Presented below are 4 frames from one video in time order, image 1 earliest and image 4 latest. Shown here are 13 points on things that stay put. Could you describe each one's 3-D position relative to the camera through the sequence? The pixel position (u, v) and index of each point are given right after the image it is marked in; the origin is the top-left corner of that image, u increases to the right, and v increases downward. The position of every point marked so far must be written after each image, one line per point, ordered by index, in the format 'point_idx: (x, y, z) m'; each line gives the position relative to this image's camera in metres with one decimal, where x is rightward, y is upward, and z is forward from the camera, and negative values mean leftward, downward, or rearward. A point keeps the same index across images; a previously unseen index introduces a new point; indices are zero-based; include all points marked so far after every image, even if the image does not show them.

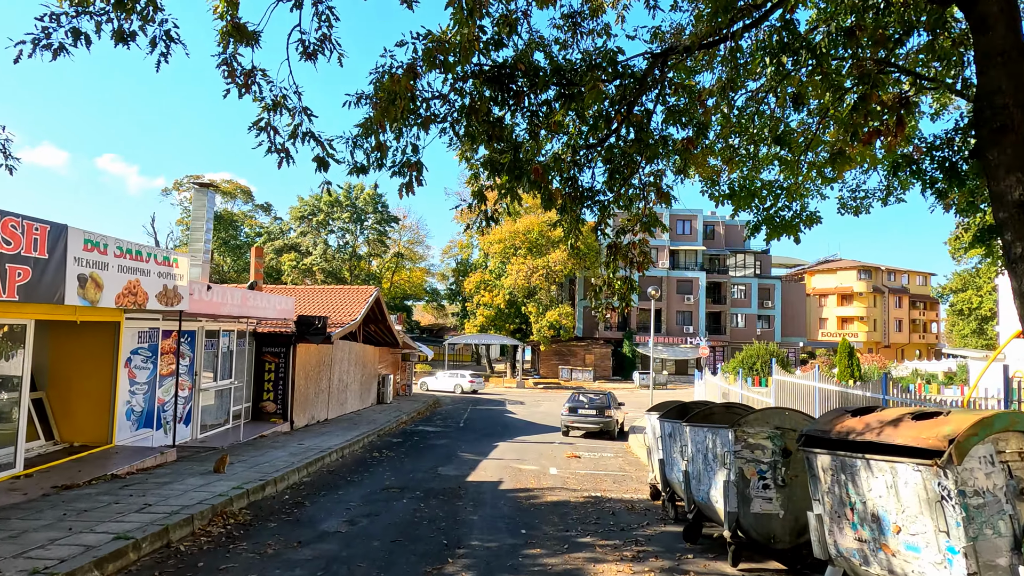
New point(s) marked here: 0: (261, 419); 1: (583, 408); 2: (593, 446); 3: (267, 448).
0: (-6.7, -3.5, +15.1) m
1: (+2.2, -3.7, +17.5) m
2: (+2.1, -4.2, +15.1) m
3: (-4.9, -3.2, +11.4) m
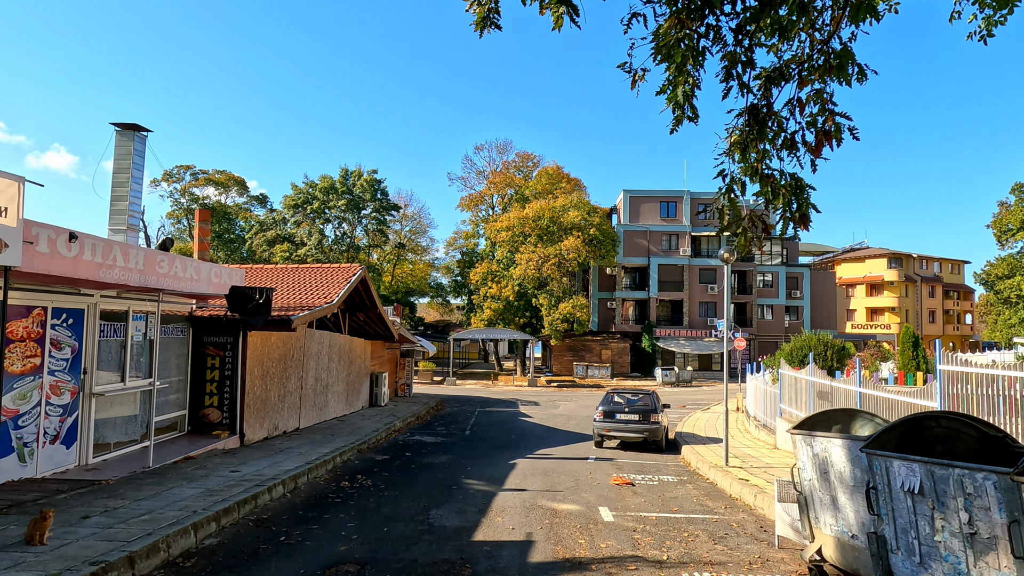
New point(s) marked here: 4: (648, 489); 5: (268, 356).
0: (-6.2, -2.9, +11.4) m
1: (+2.6, -3.0, +13.7) m
2: (+2.6, -3.5, +11.4) m
3: (-4.5, -2.6, +7.7) m
4: (+2.1, -3.1, +8.8) m
5: (-5.4, -1.5, +12.6) m
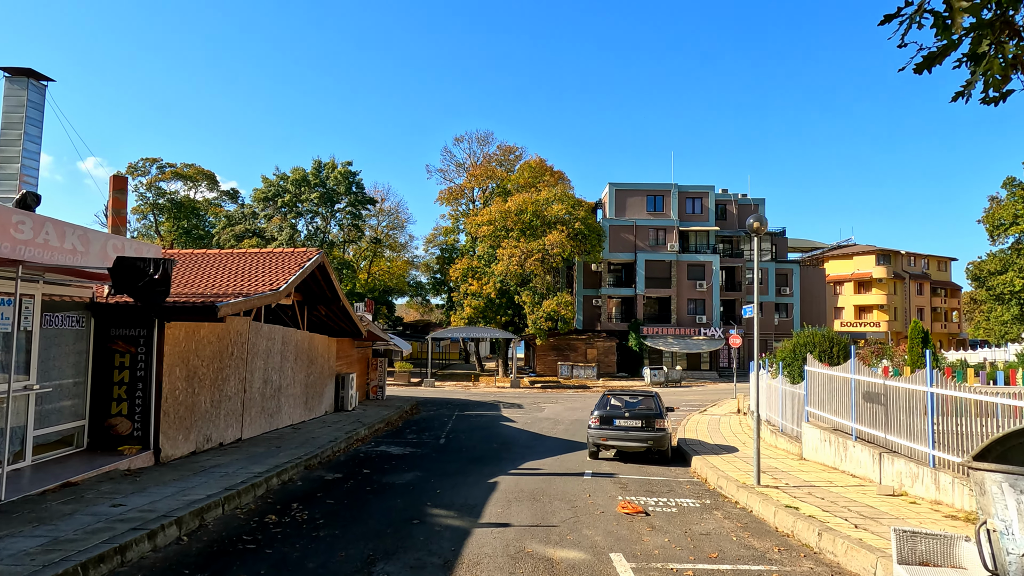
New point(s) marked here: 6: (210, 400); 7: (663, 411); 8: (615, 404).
0: (-6.5, -2.6, +9.2) m
1: (+2.3, -2.7, +11.7) m
2: (+2.3, -3.2, +9.4) m
3: (-4.7, -2.3, +5.5) m
4: (+1.9, -2.8, +6.8) m
5: (-5.7, -1.2, +10.3) m
6: (-5.8, -2.1, +10.9) m
7: (+3.2, -2.6, +12.0) m
8: (+2.2, -2.5, +12.2) m
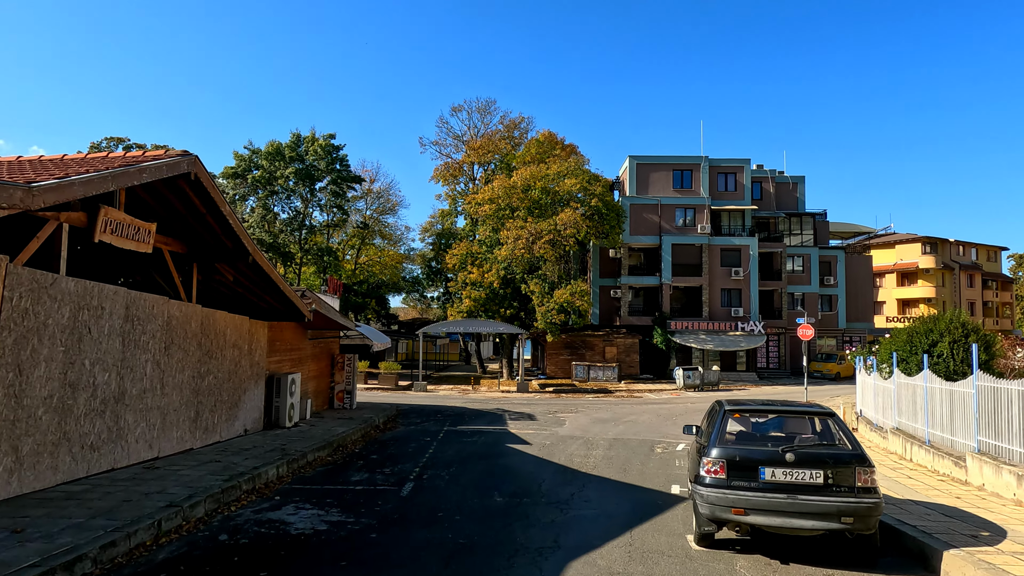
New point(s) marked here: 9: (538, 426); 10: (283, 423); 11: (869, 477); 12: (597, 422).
0: (-6.3, -1.6, +2.9) m
1: (+2.5, -1.7, +5.4) m
2: (+2.5, -2.2, +3.1) m
3: (-4.5, -1.2, -0.8) m
4: (+2.1, -1.7, +0.5) m
5: (-5.5, -0.2, +4.1) m
6: (-5.6, -1.1, +4.6) m
7: (+3.4, -1.6, +5.7) m
8: (+2.5, -1.5, +5.9) m
9: (+0.7, -4.0, +16.5) m
10: (-5.6, -3.3, +13.9) m
11: (+3.3, -1.7, +5.4) m
12: (+2.7, -4.1, +17.6) m
